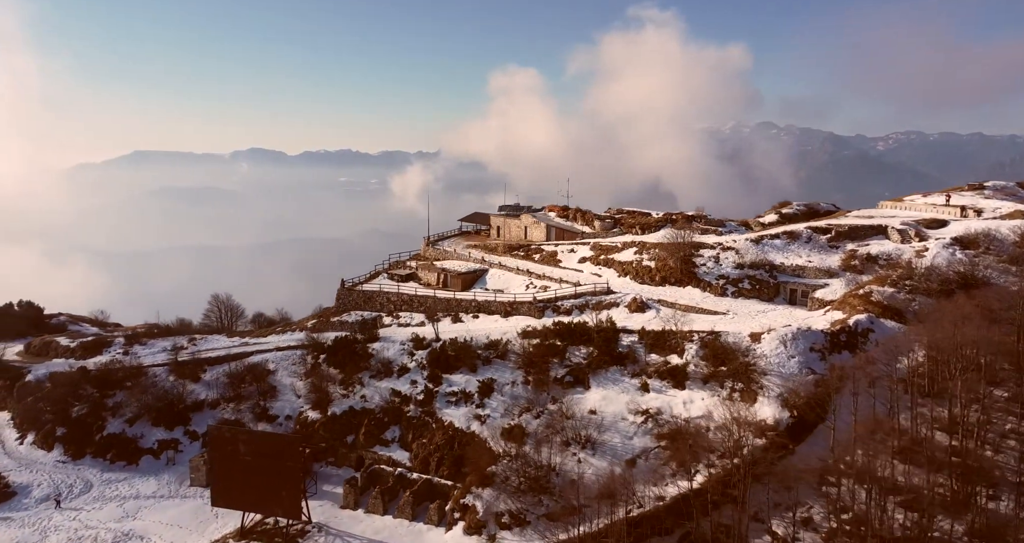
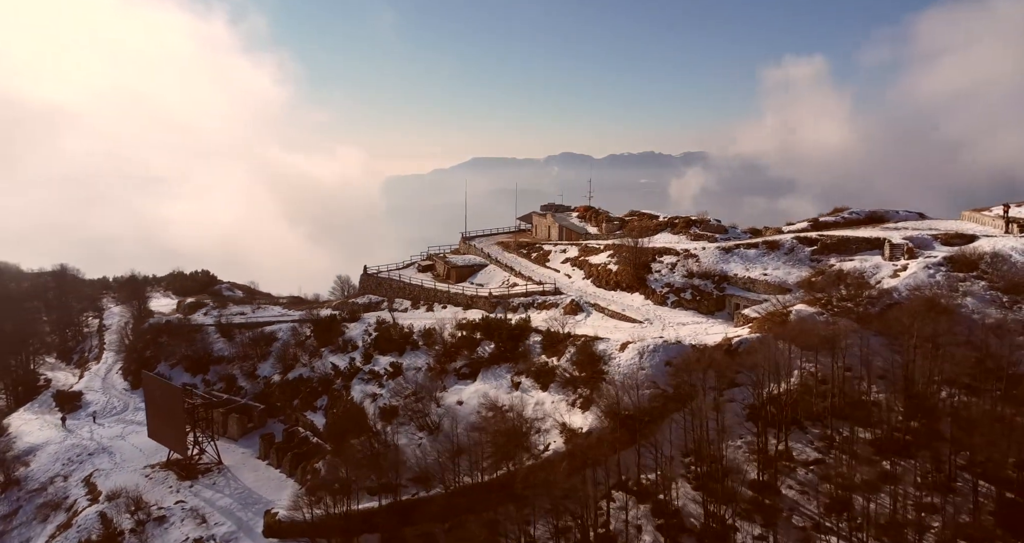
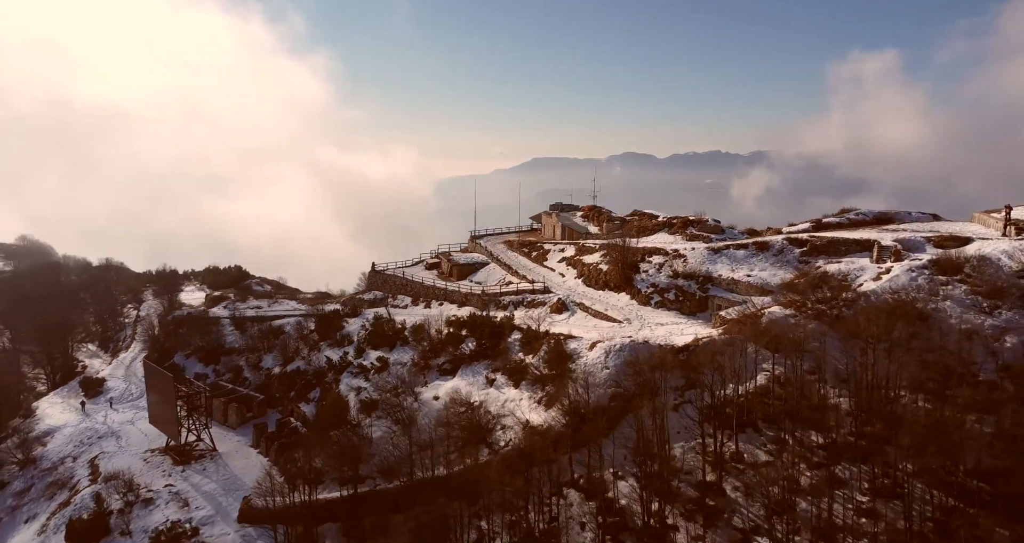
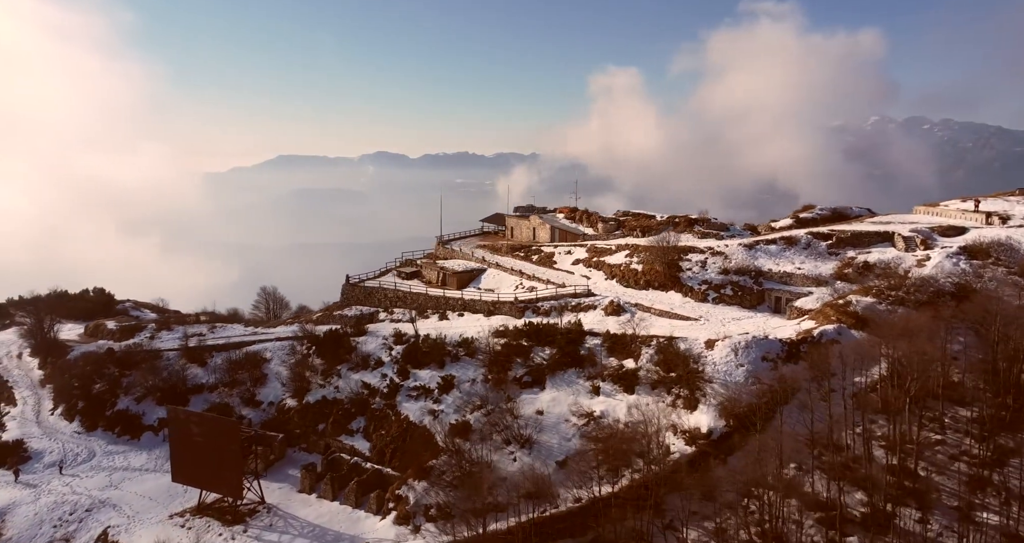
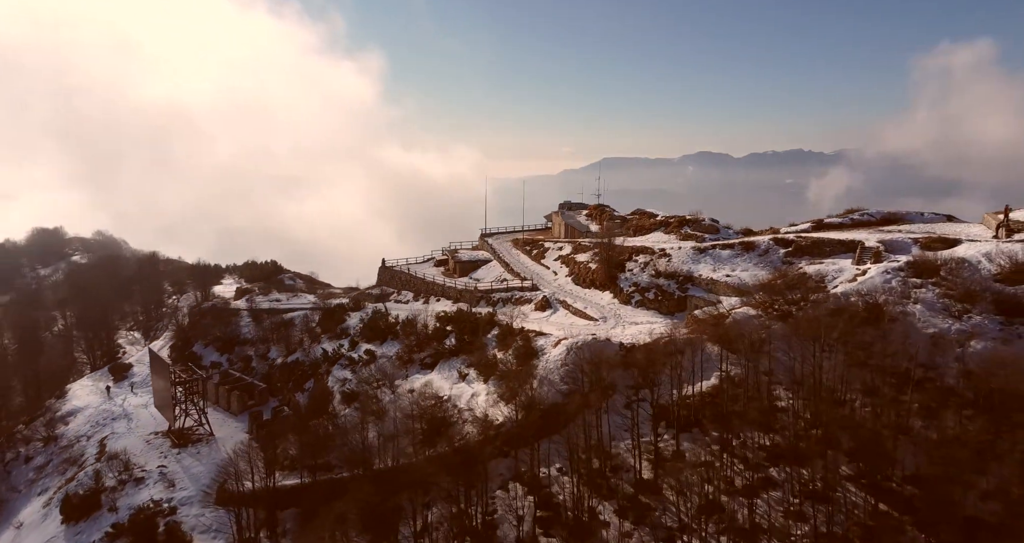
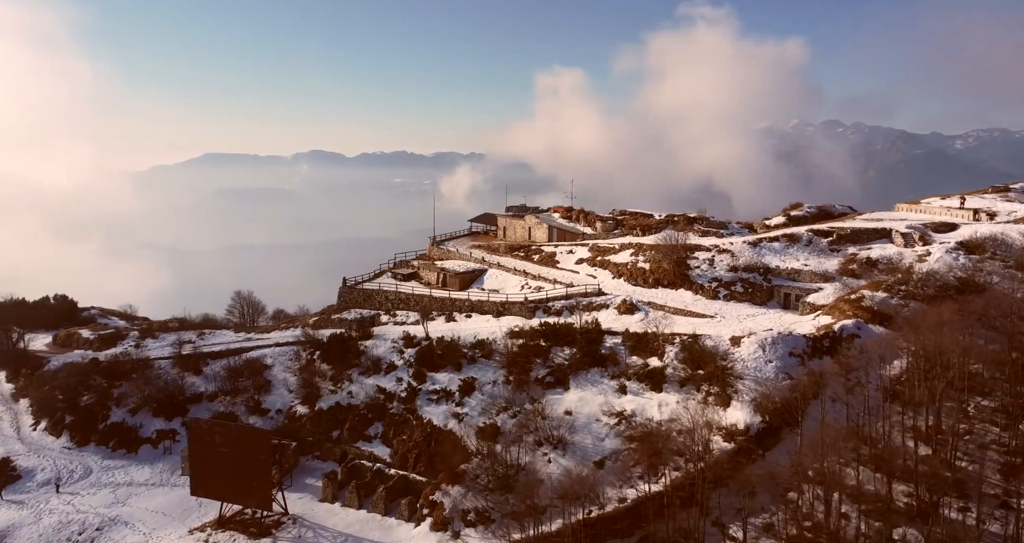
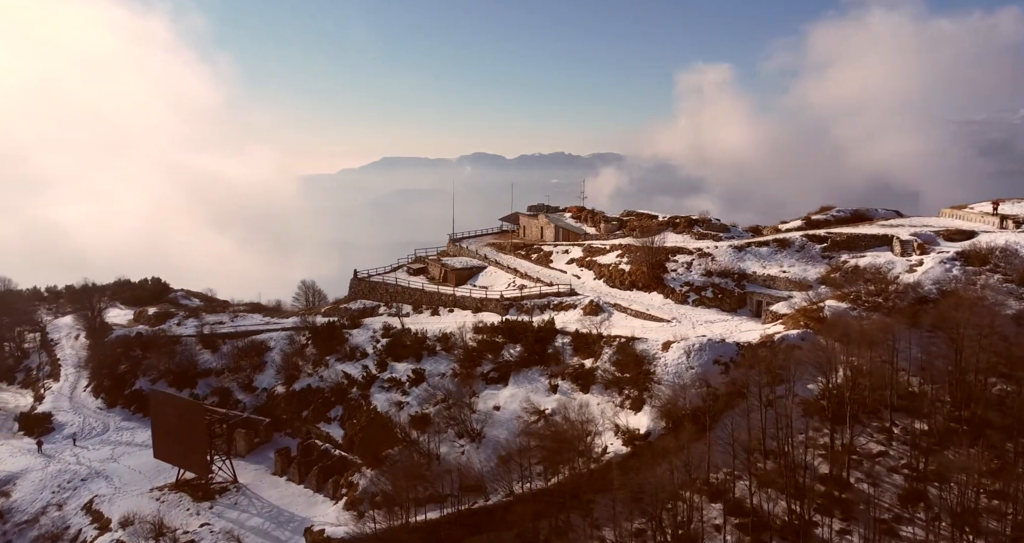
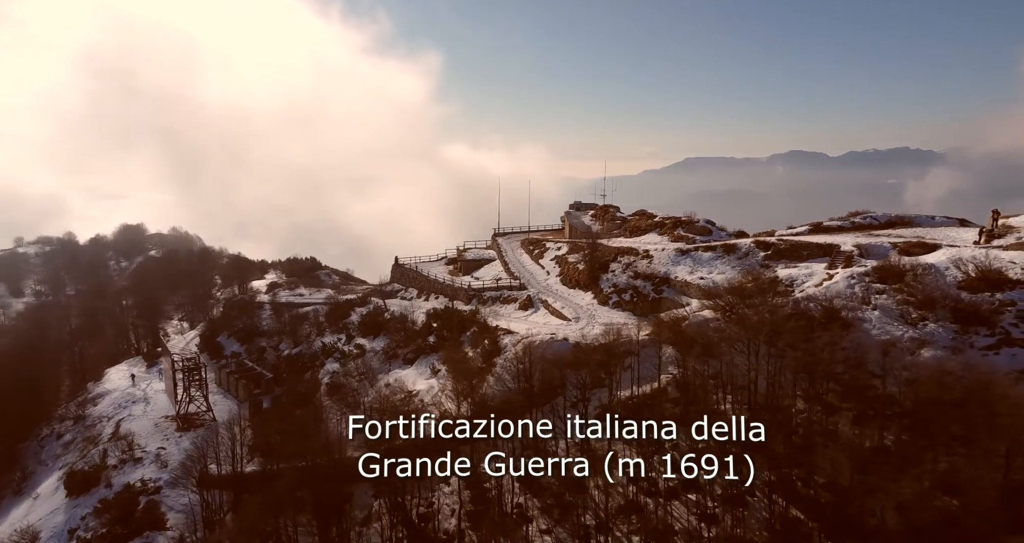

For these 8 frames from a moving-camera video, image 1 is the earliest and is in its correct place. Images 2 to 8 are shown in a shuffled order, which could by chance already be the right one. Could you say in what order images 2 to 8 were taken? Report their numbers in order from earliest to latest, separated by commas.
6, 4, 7, 2, 3, 5, 8
